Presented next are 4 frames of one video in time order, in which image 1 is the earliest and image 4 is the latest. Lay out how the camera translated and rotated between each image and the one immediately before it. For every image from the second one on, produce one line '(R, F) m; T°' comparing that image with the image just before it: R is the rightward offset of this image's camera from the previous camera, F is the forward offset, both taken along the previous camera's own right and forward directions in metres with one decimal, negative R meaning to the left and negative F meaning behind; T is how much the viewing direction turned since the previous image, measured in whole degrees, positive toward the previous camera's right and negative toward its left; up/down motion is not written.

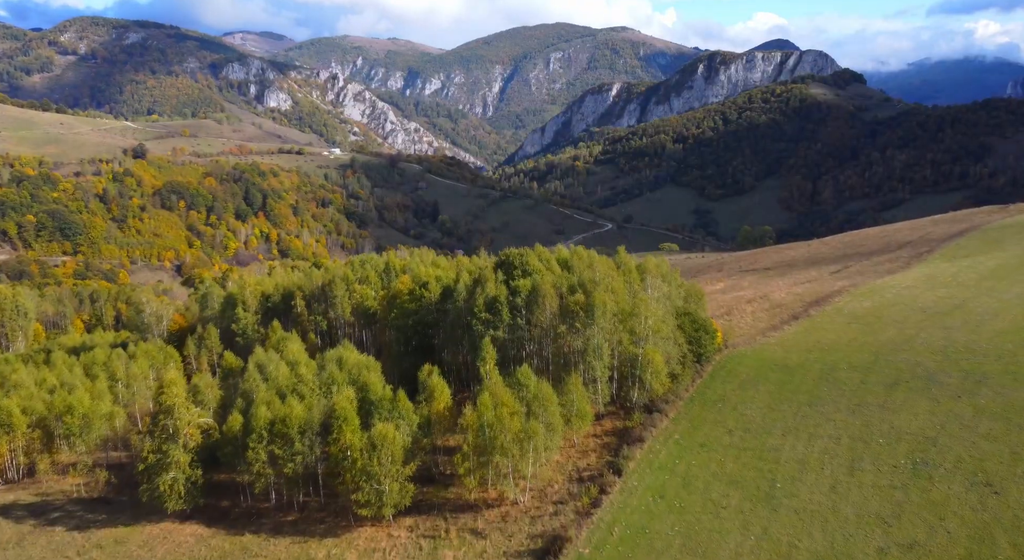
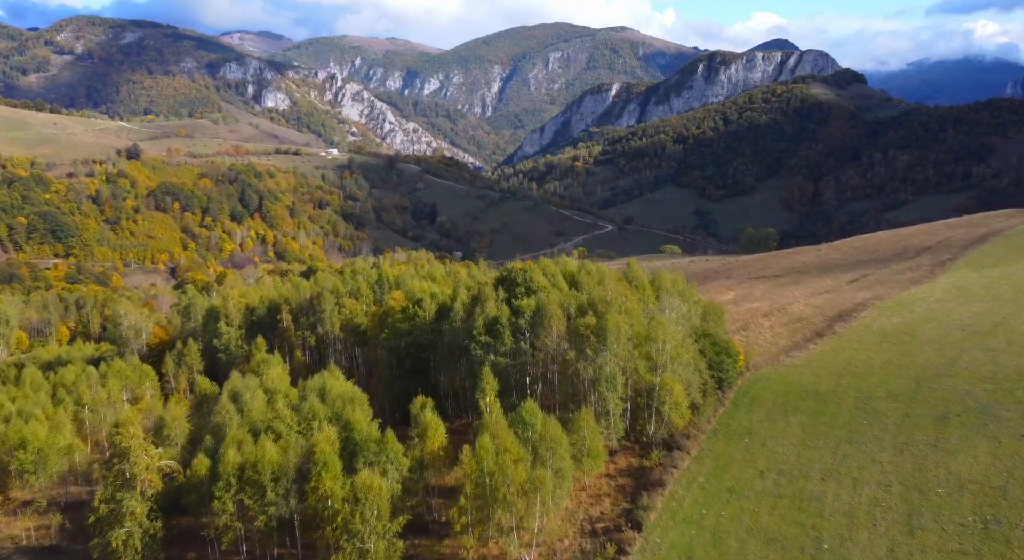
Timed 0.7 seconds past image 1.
(-0.2, +4.6) m; 0°
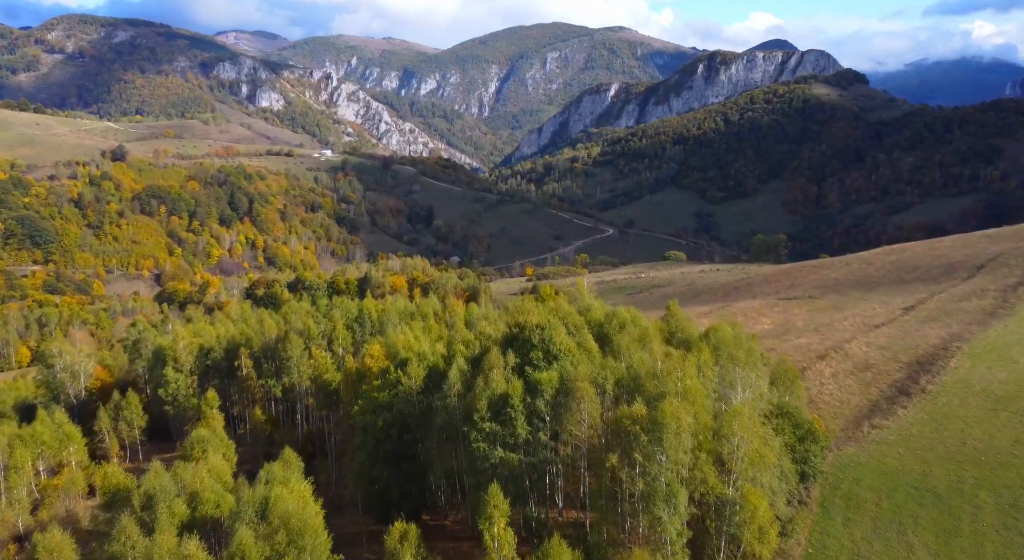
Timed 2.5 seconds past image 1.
(-0.6, +11.5) m; 0°
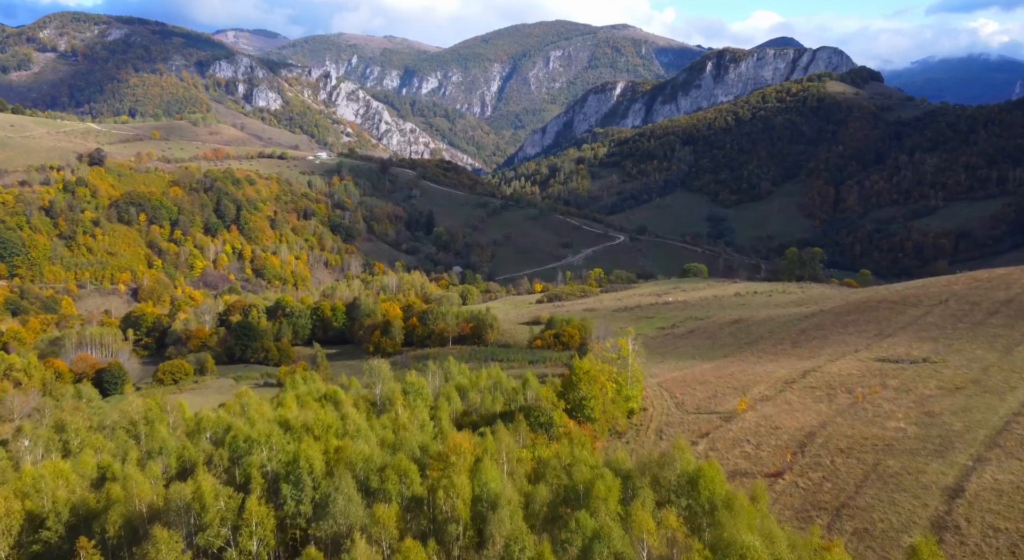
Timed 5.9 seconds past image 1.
(-1.4, +23.5) m; 0°
